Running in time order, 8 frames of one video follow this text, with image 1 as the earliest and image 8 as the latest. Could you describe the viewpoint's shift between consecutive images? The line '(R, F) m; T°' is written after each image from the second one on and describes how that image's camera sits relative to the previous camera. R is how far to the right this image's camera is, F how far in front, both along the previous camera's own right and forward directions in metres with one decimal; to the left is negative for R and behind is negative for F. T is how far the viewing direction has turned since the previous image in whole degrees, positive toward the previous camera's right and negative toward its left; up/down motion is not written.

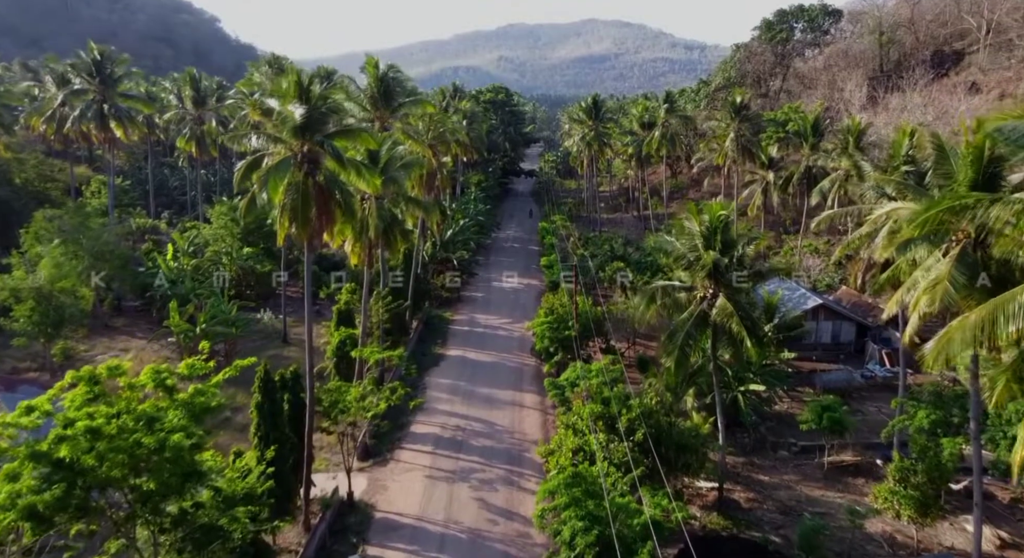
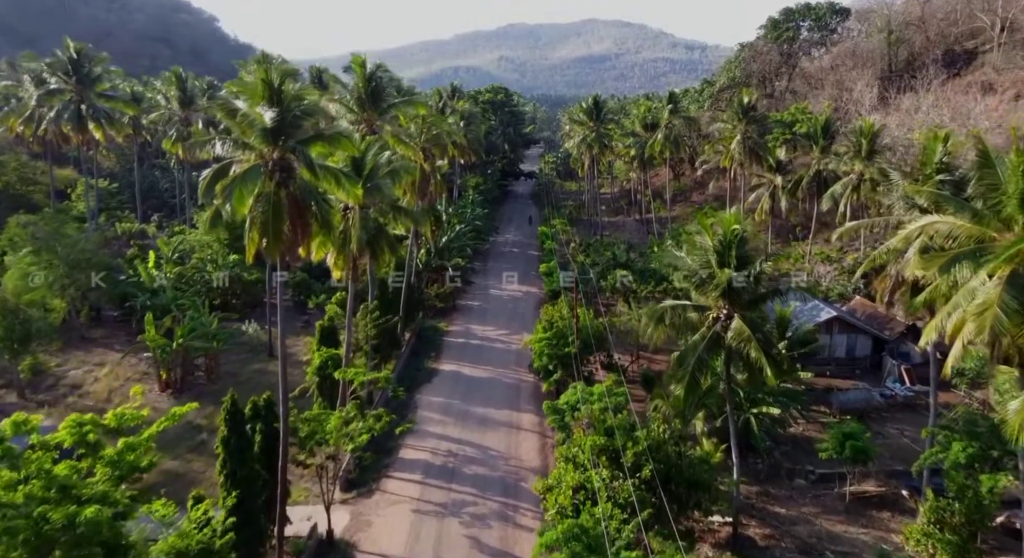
(+0.1, +1.8) m; 0°
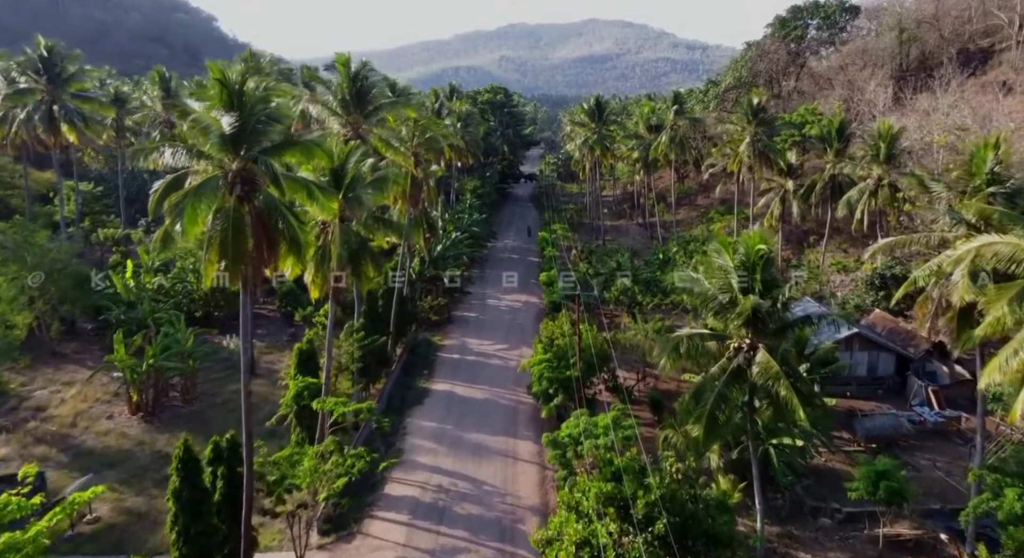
(+0.1, +2.1) m; 0°
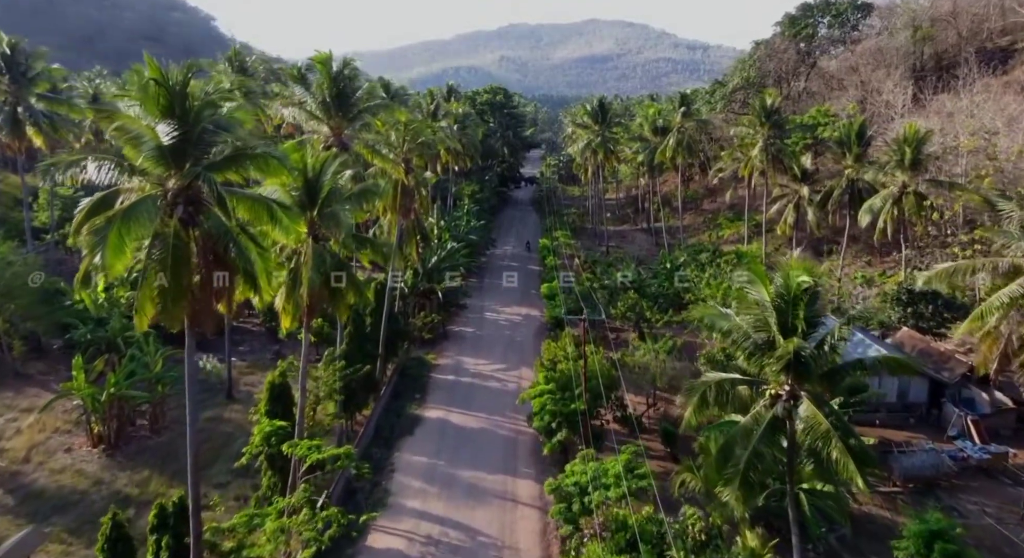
(+0.1, +2.4) m; 0°
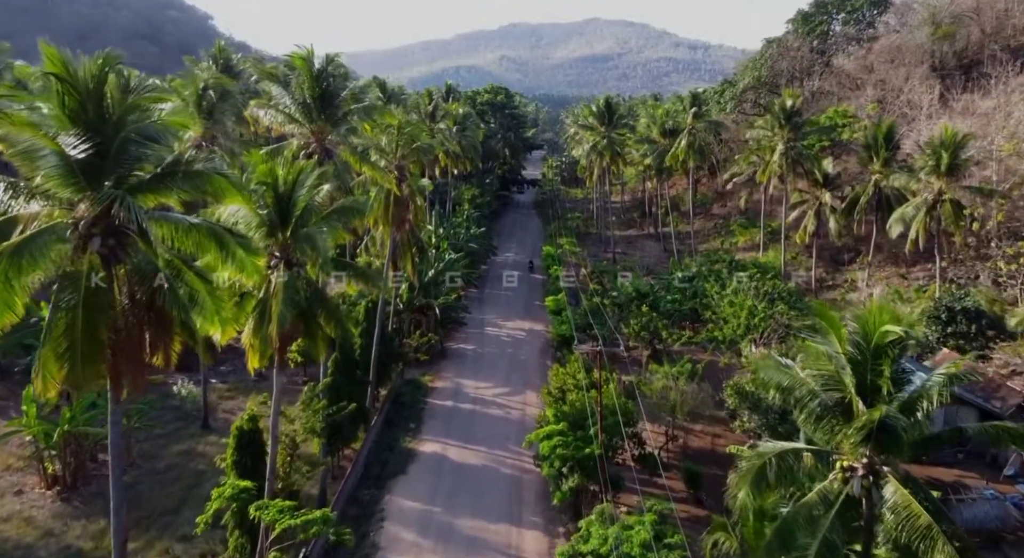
(-0.1, +2.6) m; 0°
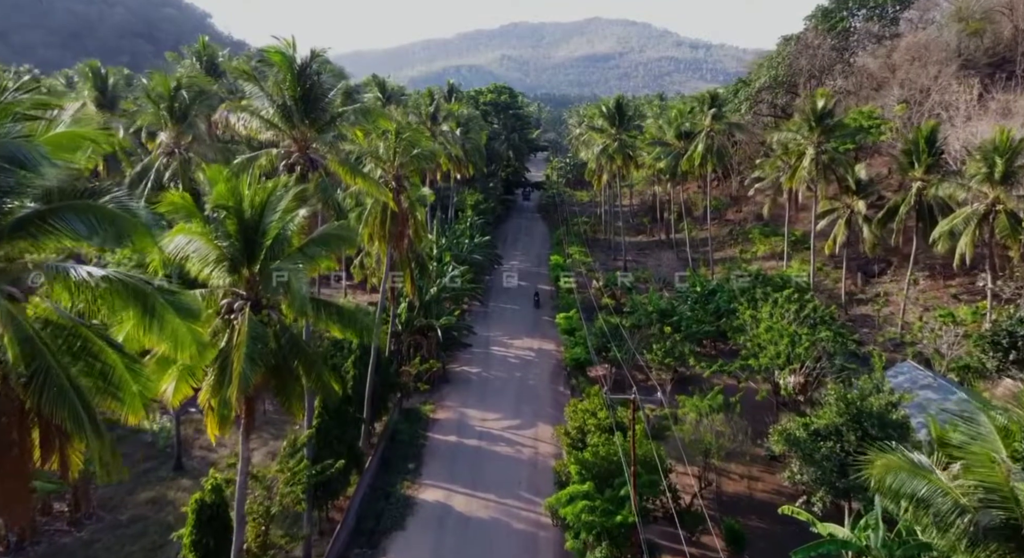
(-0.3, +3.0) m; 0°
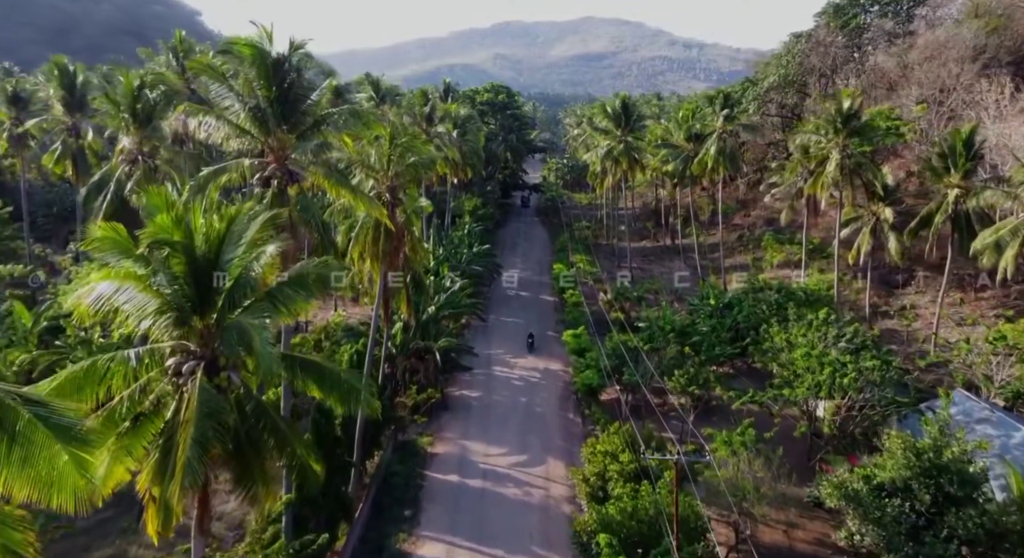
(-0.4, +2.7) m; 0°
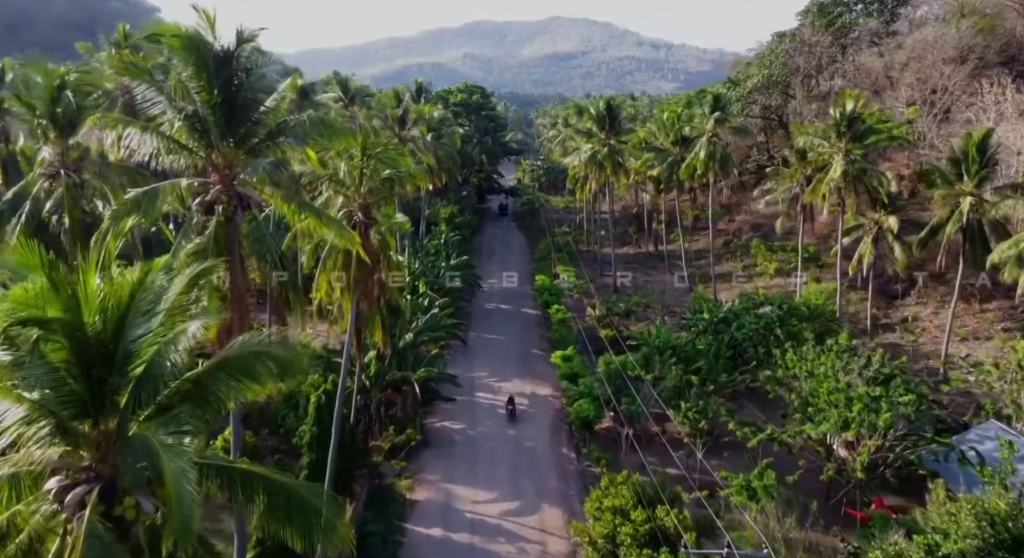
(-0.5, +2.7) m; +2°
